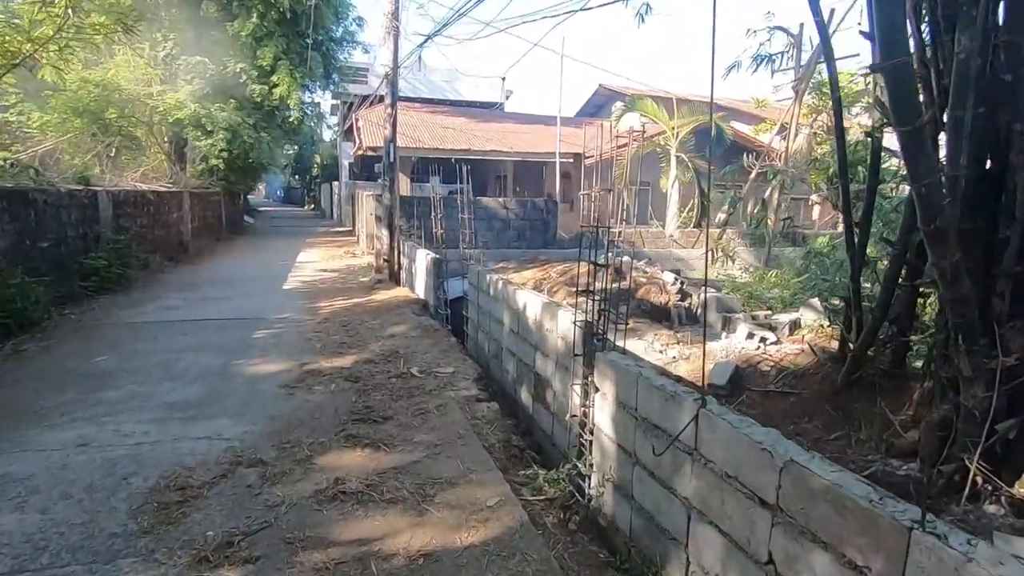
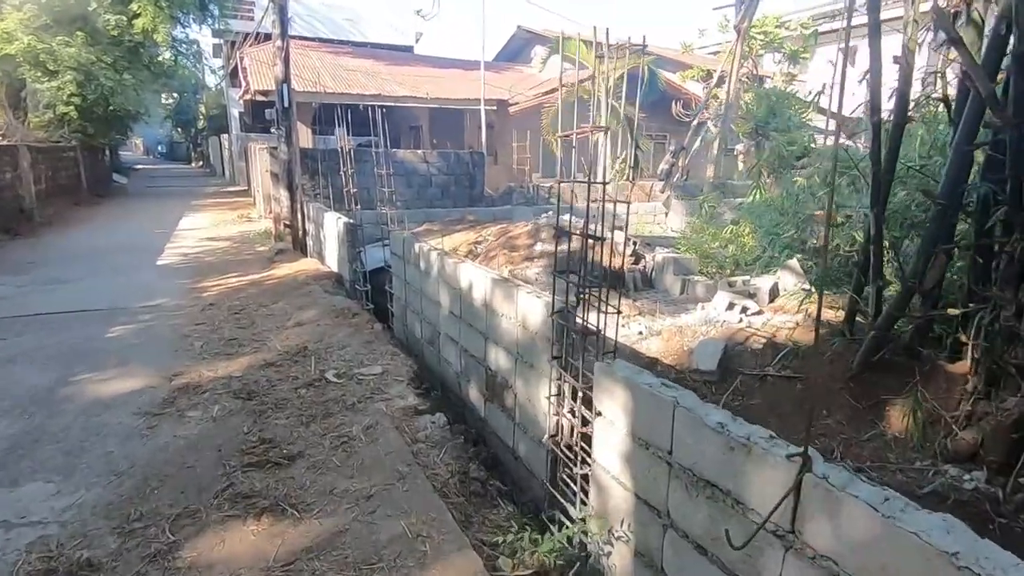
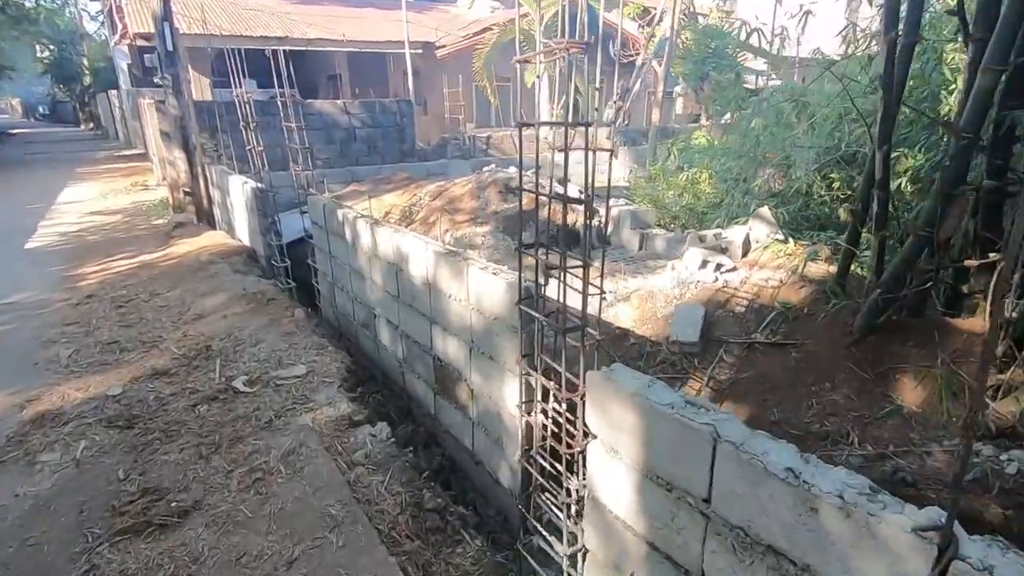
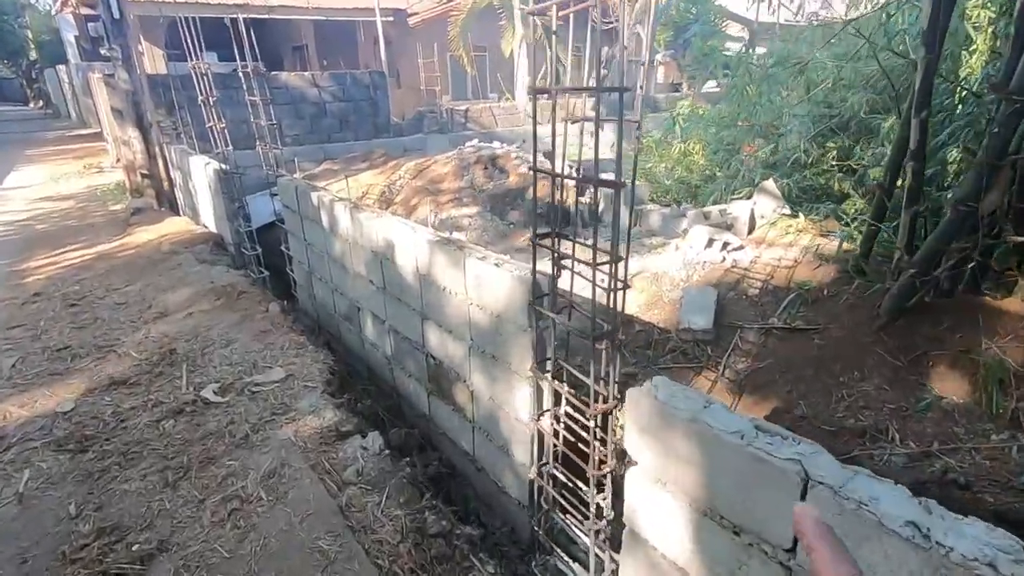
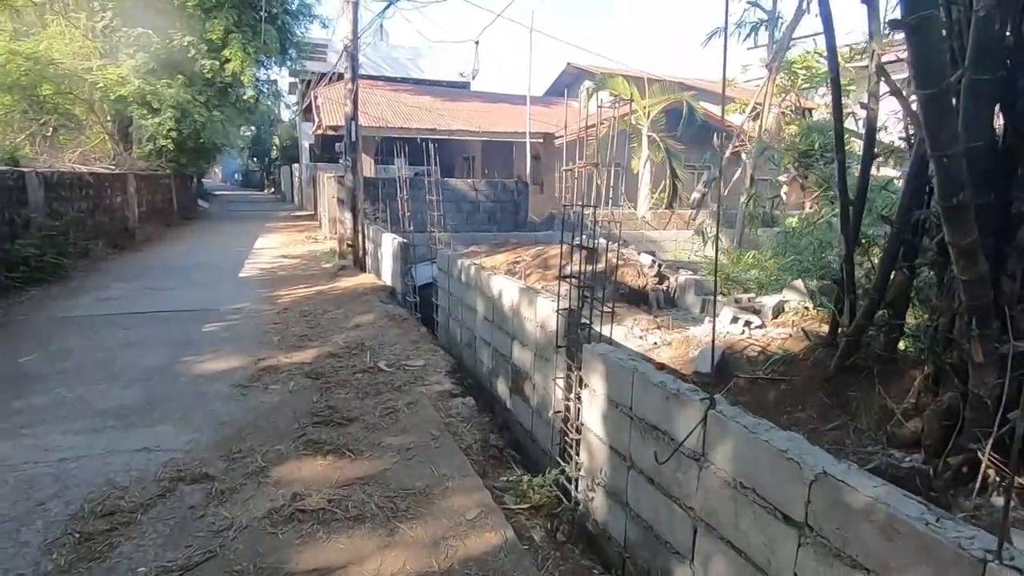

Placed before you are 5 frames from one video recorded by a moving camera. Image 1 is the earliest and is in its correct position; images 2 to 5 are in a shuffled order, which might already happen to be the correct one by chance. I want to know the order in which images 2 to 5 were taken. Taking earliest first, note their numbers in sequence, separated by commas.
5, 2, 3, 4
